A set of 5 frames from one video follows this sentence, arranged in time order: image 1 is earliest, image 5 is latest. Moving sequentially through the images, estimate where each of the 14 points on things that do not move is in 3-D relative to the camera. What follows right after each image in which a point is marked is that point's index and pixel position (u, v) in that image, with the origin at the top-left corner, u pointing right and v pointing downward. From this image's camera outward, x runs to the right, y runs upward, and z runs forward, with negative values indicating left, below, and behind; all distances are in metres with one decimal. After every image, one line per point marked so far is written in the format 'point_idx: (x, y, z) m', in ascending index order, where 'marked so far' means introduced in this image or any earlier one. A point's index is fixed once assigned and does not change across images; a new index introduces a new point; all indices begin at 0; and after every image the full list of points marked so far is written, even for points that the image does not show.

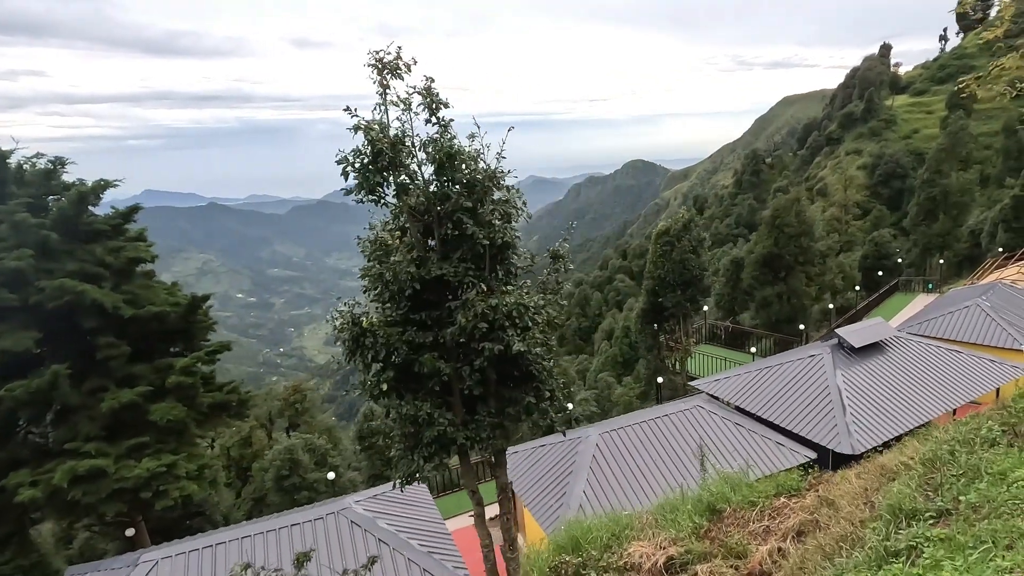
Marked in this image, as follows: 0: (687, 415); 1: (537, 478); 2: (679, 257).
0: (+2.9, -2.2, +11.0) m
1: (+0.4, -3.0, +10.2) m
2: (+4.3, +0.8, +16.9) m
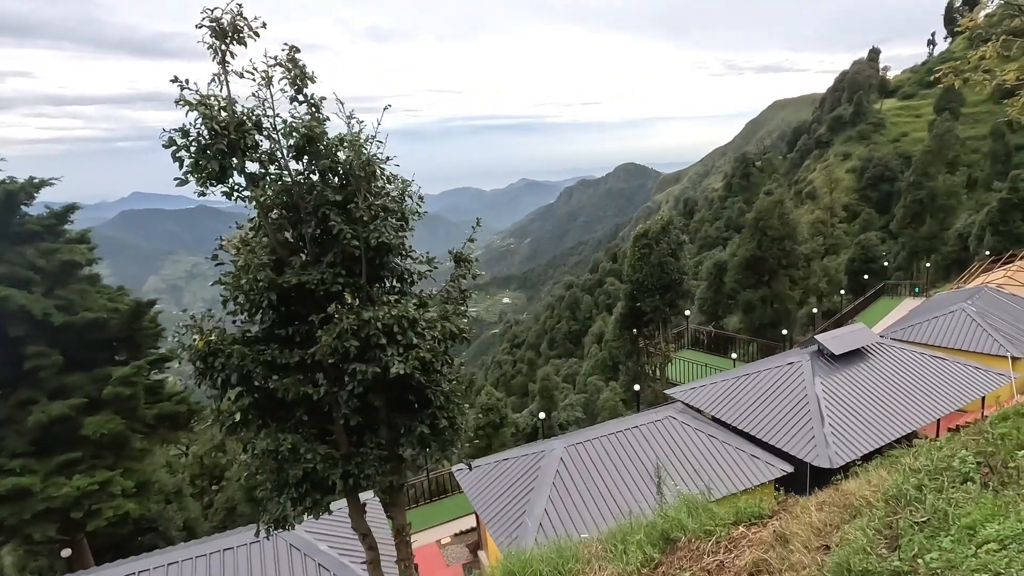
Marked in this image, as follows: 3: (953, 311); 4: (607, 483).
0: (+2.3, -2.3, +10.5) m
1: (-0.2, -3.1, +9.6) m
2: (+3.7, +0.7, +16.4) m
3: (+10.9, -0.6, +16.0) m
4: (+1.3, -2.8, +9.4) m
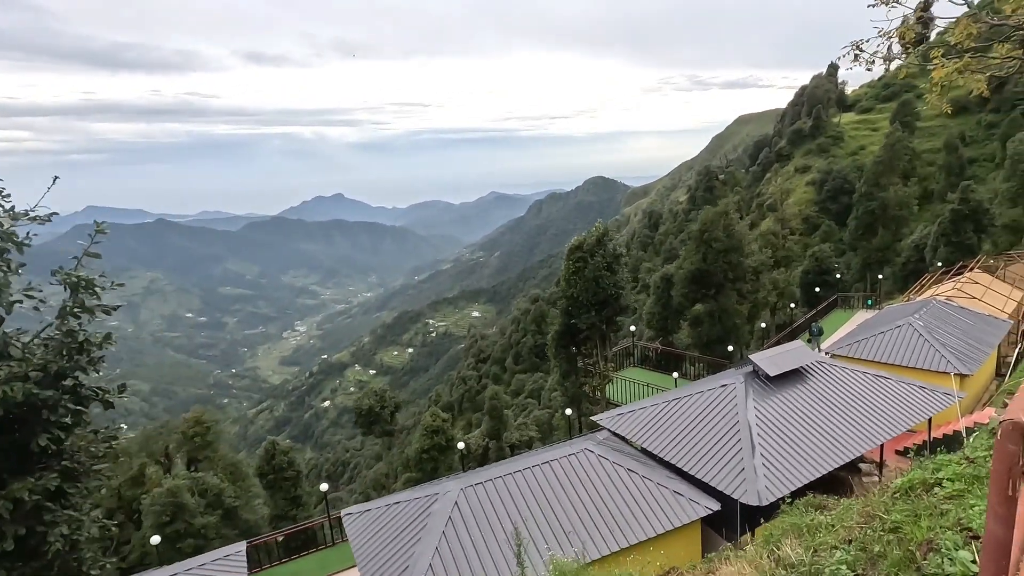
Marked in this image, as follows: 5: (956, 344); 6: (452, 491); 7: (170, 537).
0: (+0.8, -2.5, +9.4) m
1: (-1.7, -3.3, +8.4) m
2: (+1.9, +0.3, +15.4) m
3: (+9.1, -0.9, +15.3) m
4: (-0.1, -3.1, +8.2) m
5: (+9.8, -1.3, +14.4) m
6: (-0.8, -2.7, +8.8) m
7: (-9.3, -6.8, +17.6) m
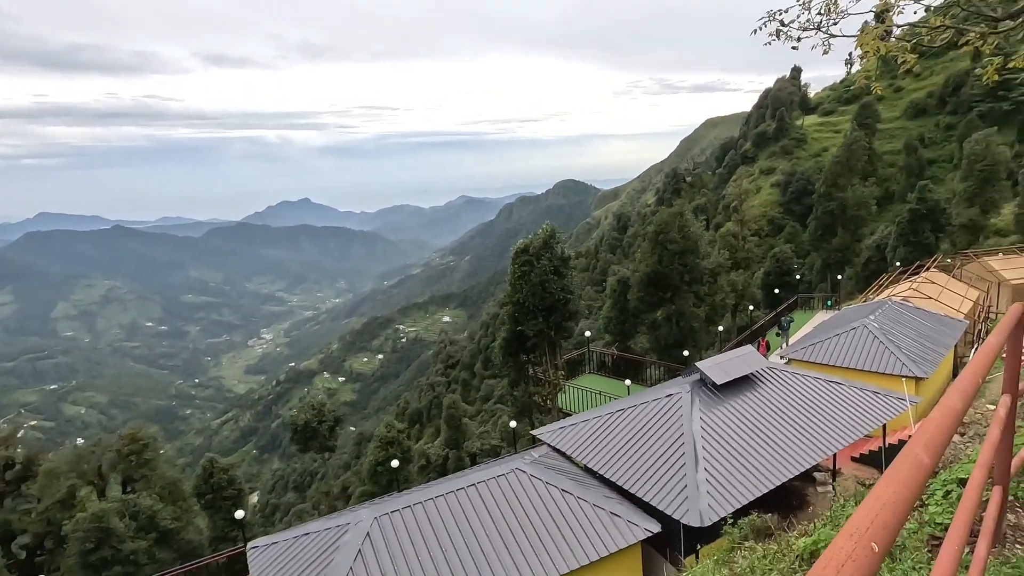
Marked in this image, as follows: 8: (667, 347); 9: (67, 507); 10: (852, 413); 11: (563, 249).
0: (-0.2, -2.6, +8.6) m
1: (-2.6, -3.5, +7.5) m
2: (+0.6, +0.2, +14.7) m
3: (+7.8, -0.9, +14.8) m
4: (-1.1, -3.2, +7.4) m
5: (+8.6, -1.3, +14.0) m
6: (-1.8, -2.9, +8.0) m
7: (-10.6, -7.0, +16.4) m
8: (+4.7, -1.8, +19.5) m
9: (-12.9, -6.4, +18.8) m
10: (+5.6, -2.0, +10.7) m
11: (+1.2, +0.9, +15.0) m
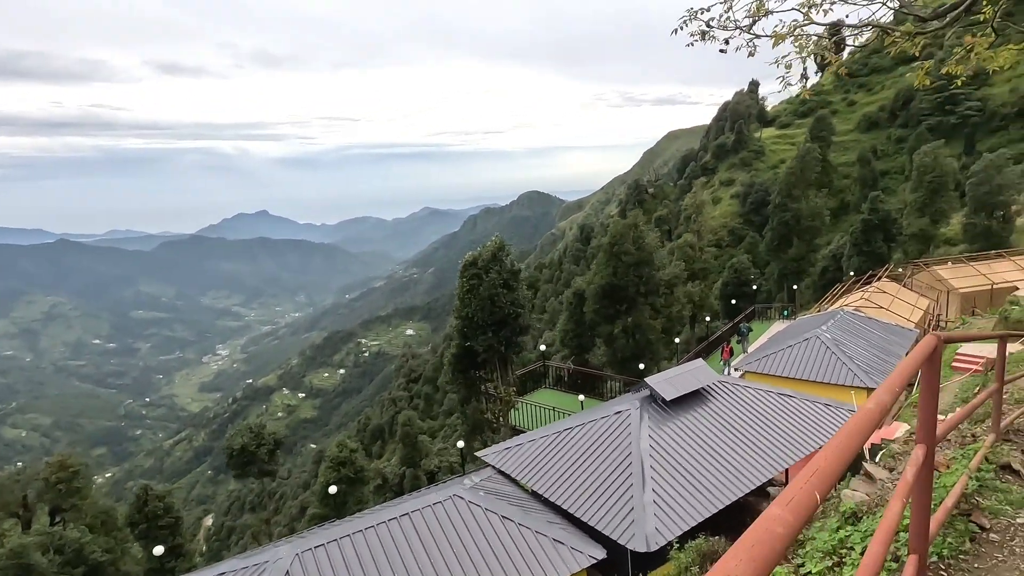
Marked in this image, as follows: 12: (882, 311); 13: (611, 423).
0: (-1.0, -2.8, +8.0) m
1: (-3.4, -3.7, +6.8) m
2: (-0.5, -0.1, +14.2) m
3: (+6.7, -1.2, +14.7) m
4: (-1.8, -3.4, +6.8) m
5: (+7.5, -1.5, +13.9) m
6: (-2.5, -3.1, +7.3) m
7: (-11.7, -7.4, +15.2) m
8: (+3.3, -2.1, +19.2) m
9: (-14.2, -6.8, +17.5) m
10: (+4.6, -2.2, +10.4) m
11: (0.0, +0.6, +14.5) m
12: (+10.2, -0.6, +17.9) m
13: (+1.6, -2.1, +10.2) m
